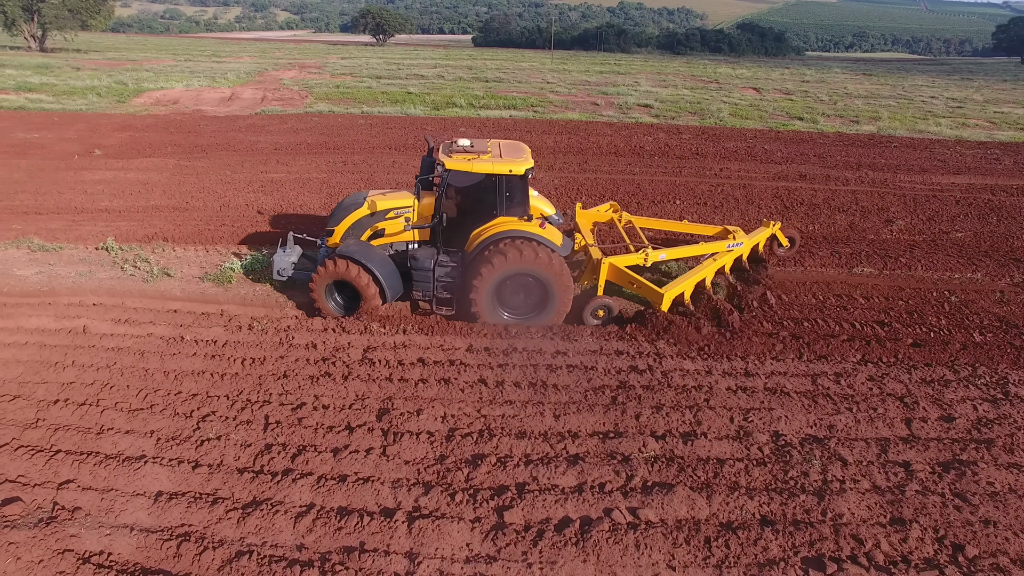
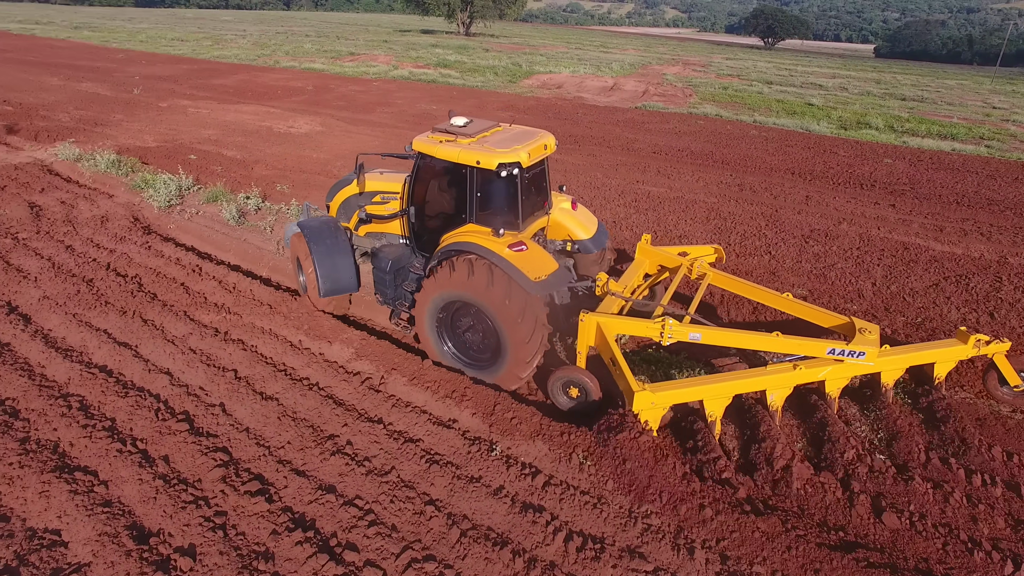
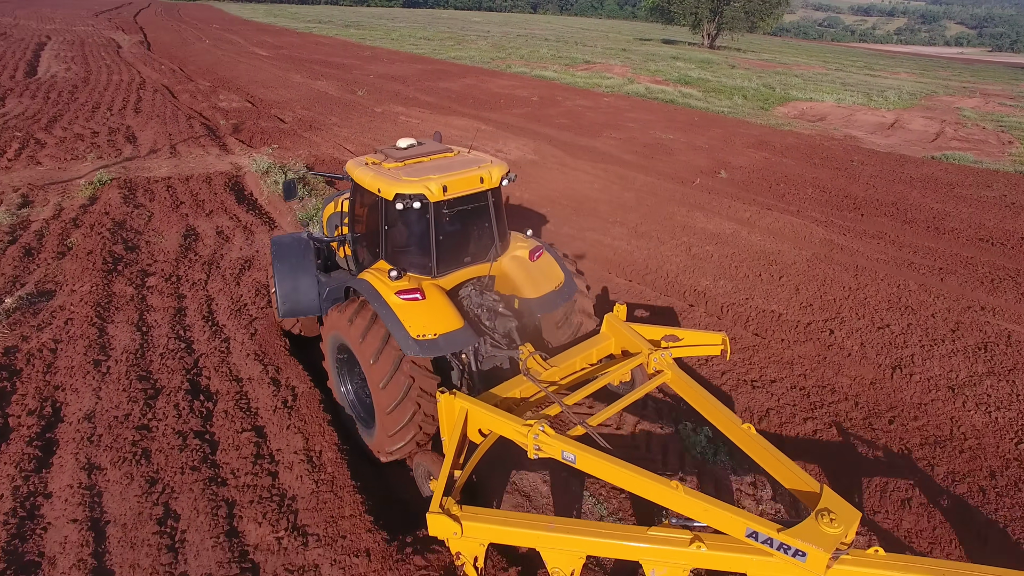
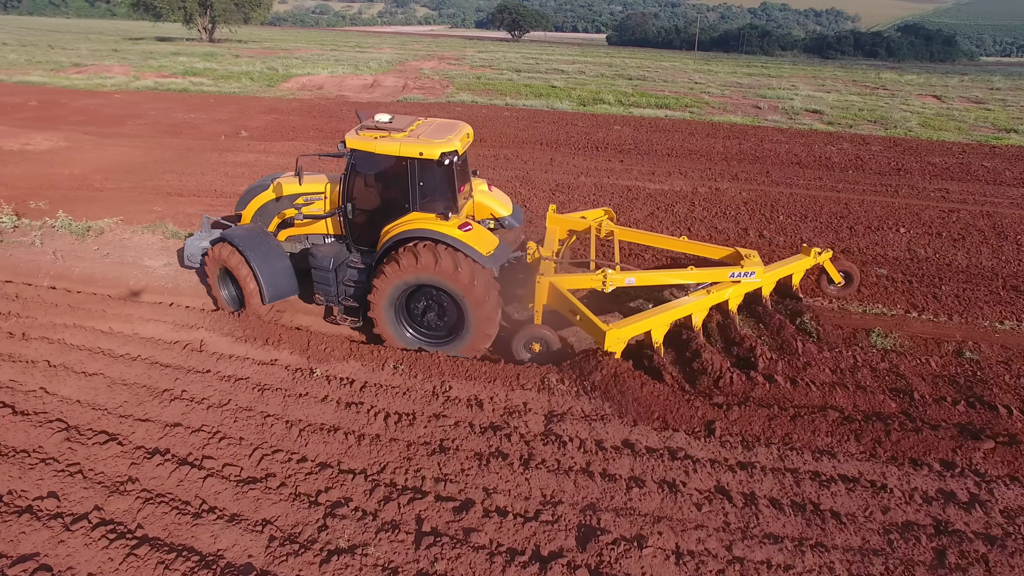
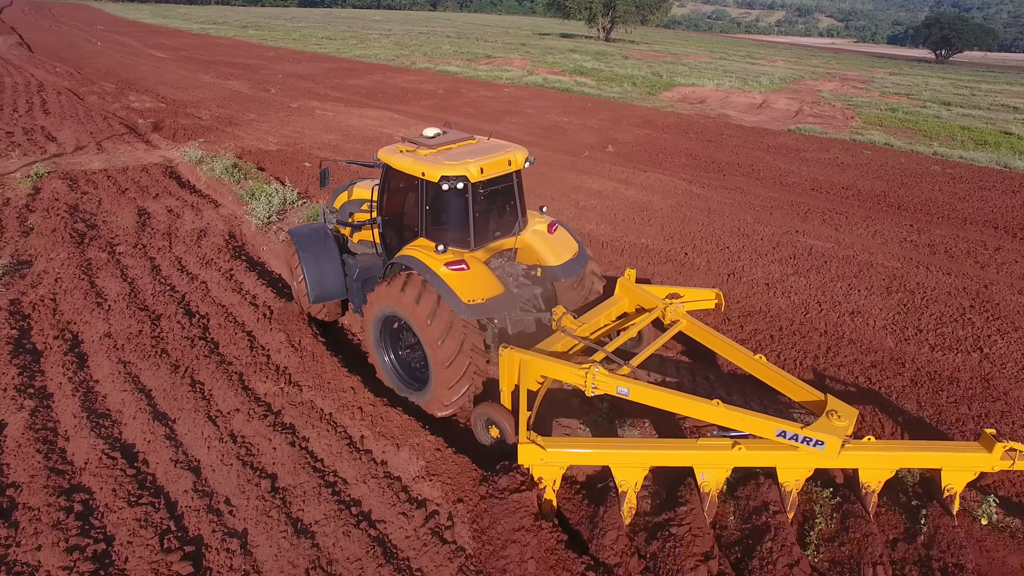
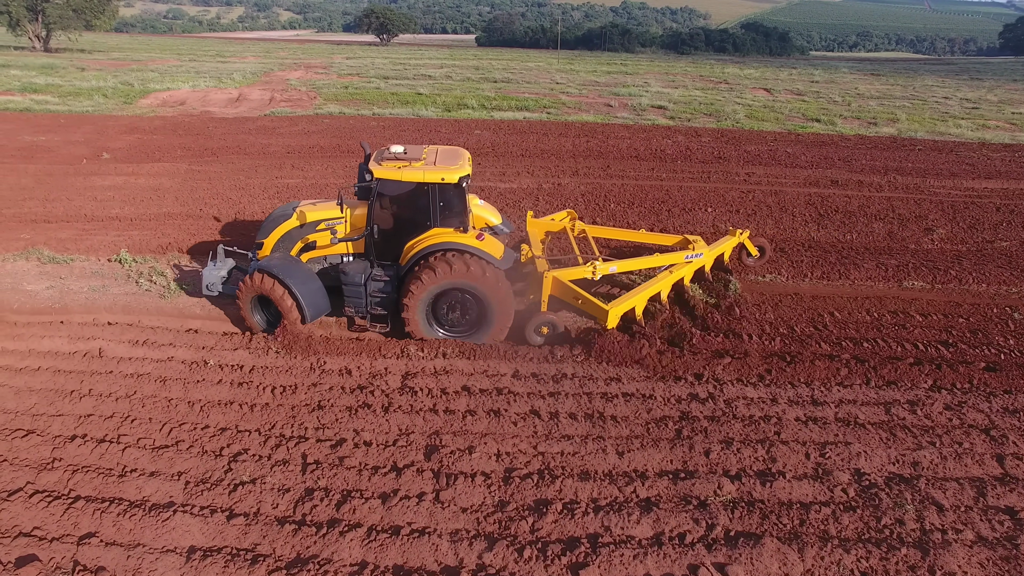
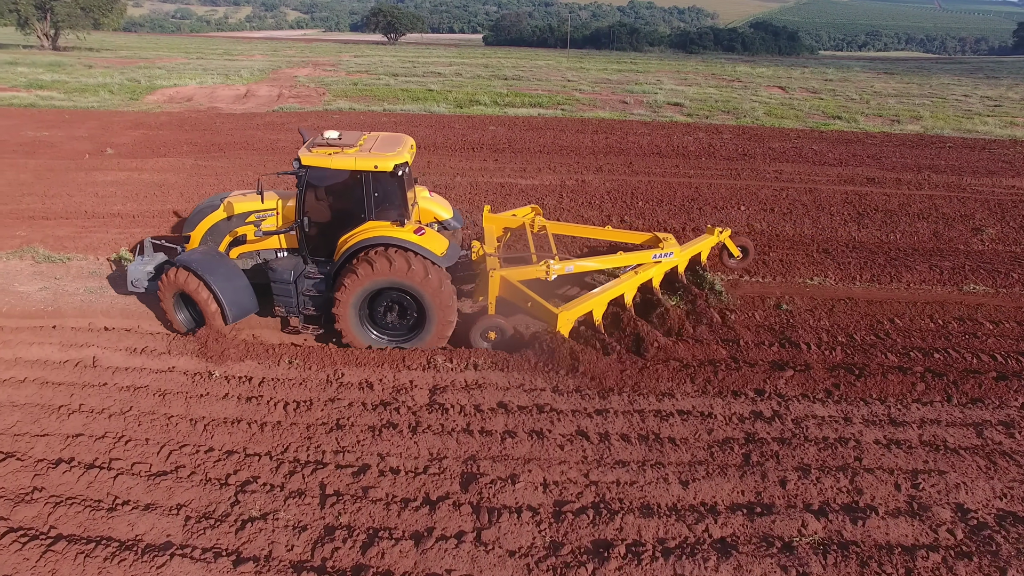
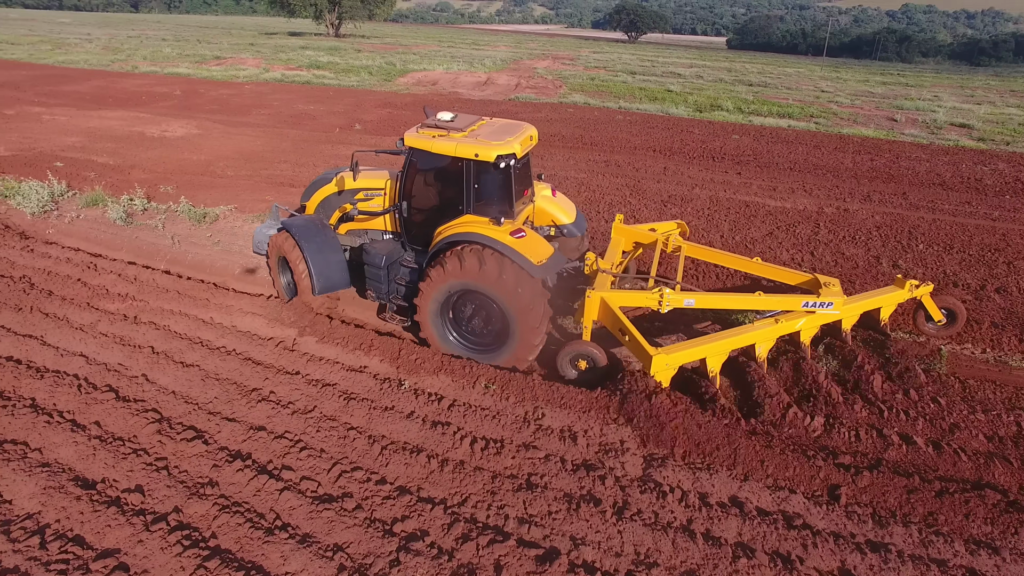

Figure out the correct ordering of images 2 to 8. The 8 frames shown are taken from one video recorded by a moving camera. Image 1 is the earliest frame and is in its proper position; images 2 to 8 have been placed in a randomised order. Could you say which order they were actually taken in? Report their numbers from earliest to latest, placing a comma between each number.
6, 7, 4, 8, 2, 5, 3
